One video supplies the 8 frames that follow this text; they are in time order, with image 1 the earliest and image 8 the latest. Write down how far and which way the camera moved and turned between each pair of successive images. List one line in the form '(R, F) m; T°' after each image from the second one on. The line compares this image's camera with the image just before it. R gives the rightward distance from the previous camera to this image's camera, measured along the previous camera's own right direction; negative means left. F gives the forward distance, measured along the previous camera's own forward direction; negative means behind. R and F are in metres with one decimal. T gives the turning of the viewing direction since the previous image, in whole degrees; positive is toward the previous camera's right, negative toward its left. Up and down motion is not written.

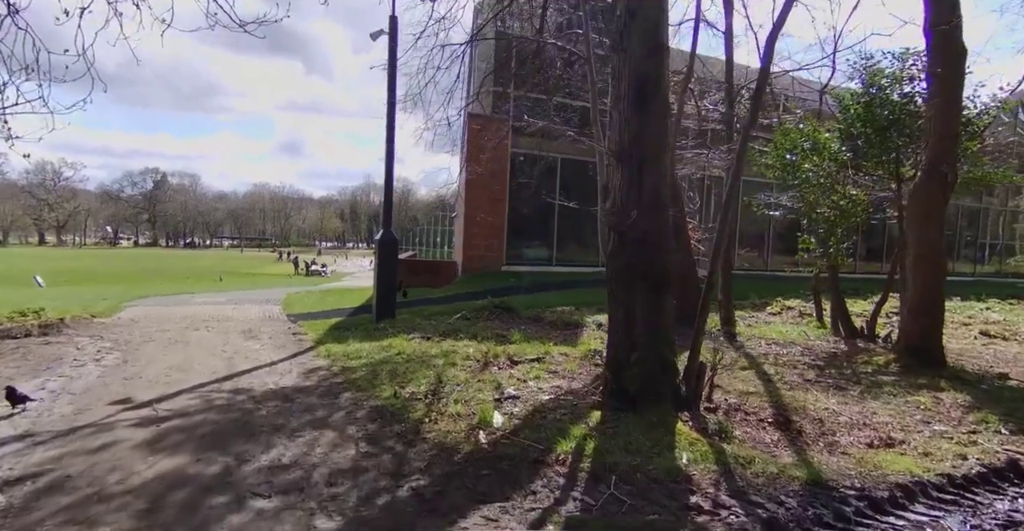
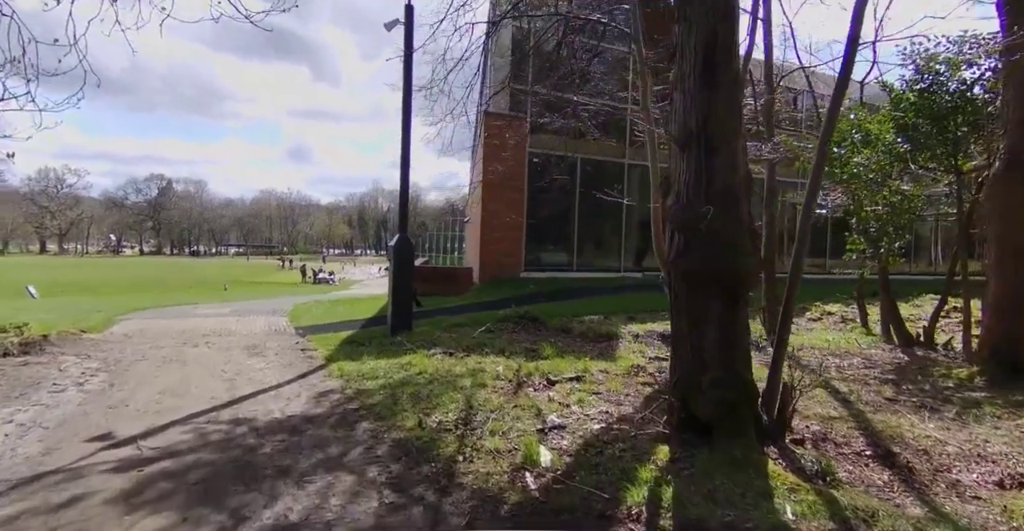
(-0.3, +0.7) m; -1°
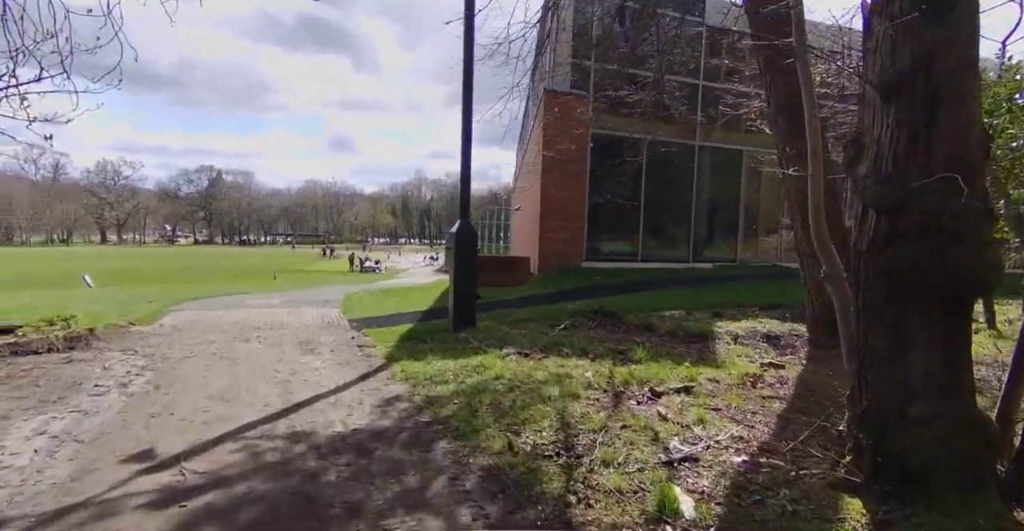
(-0.5, +0.8) m; -4°
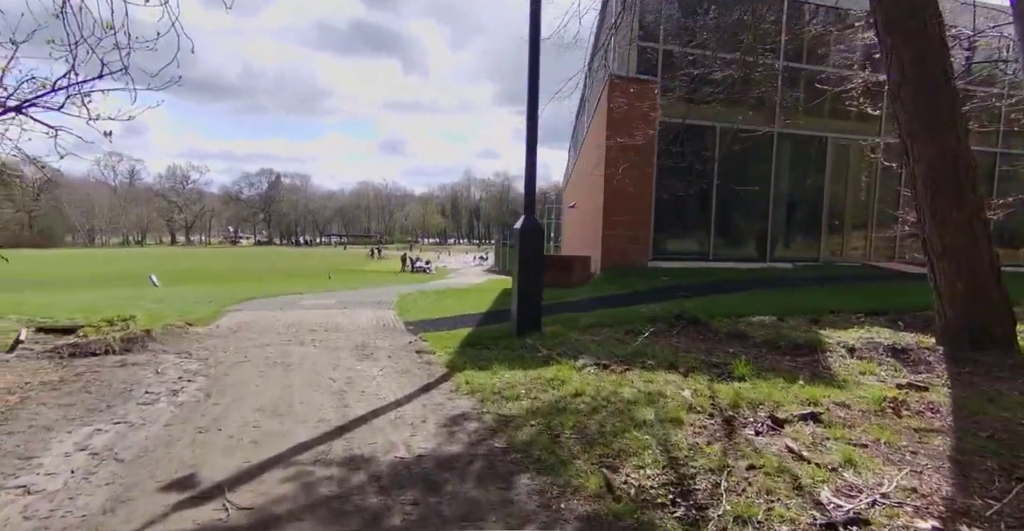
(-0.3, +0.7) m; -5°
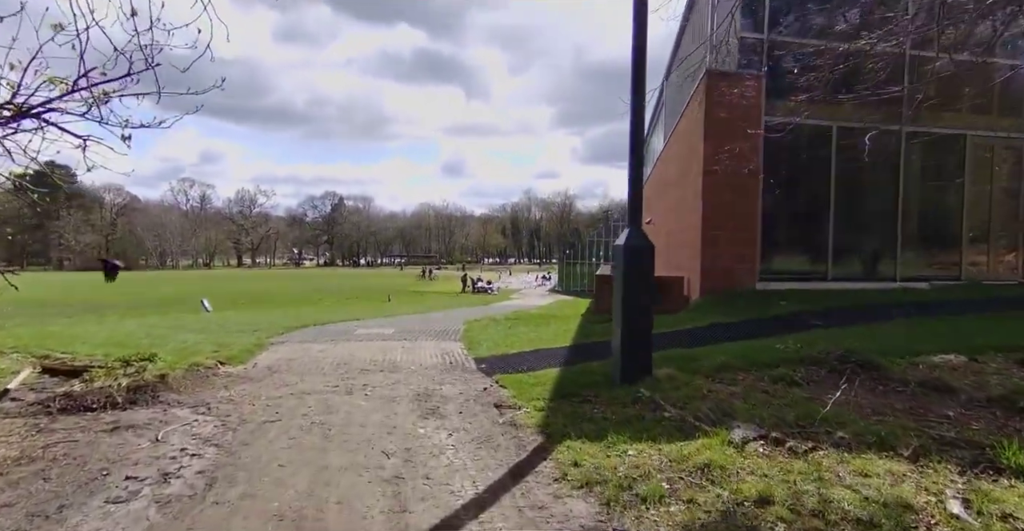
(-0.5, +1.6) m; -5°
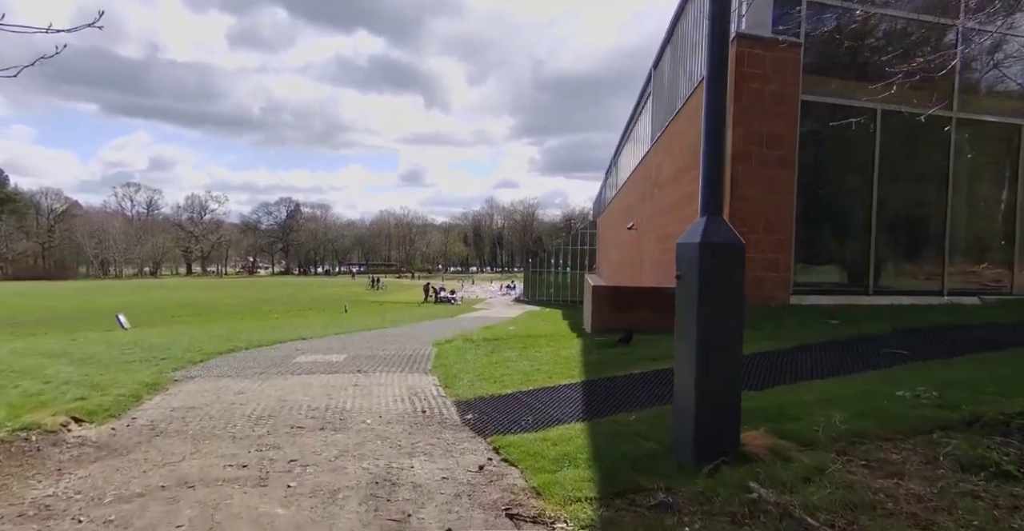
(-0.3, +2.1) m; +4°
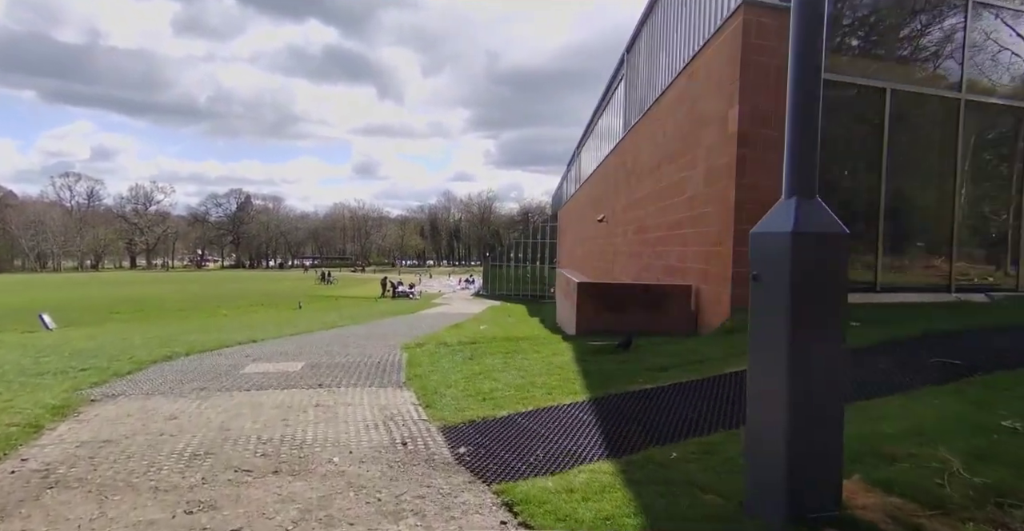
(-0.4, +1.1) m; +4°
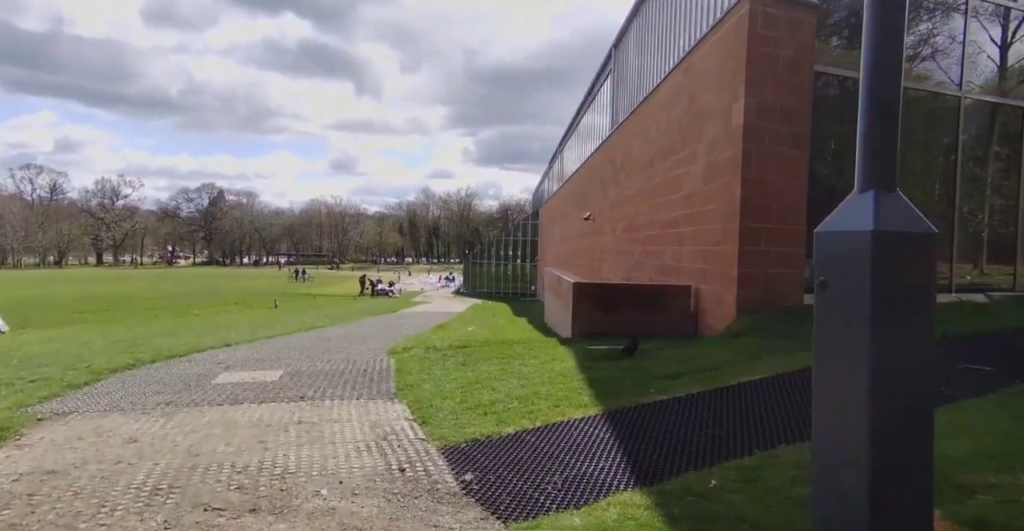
(-0.2, +0.5) m; +2°
